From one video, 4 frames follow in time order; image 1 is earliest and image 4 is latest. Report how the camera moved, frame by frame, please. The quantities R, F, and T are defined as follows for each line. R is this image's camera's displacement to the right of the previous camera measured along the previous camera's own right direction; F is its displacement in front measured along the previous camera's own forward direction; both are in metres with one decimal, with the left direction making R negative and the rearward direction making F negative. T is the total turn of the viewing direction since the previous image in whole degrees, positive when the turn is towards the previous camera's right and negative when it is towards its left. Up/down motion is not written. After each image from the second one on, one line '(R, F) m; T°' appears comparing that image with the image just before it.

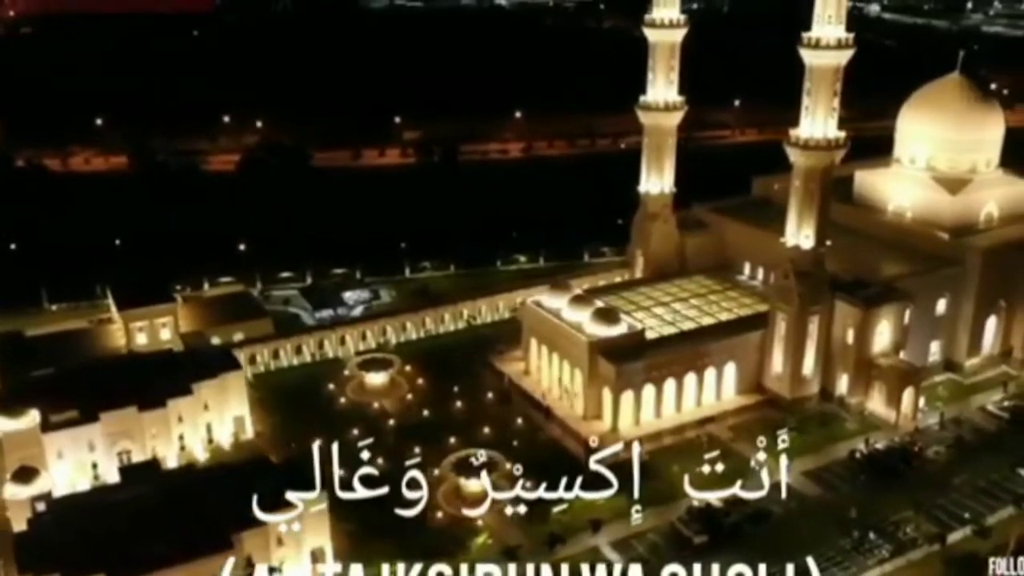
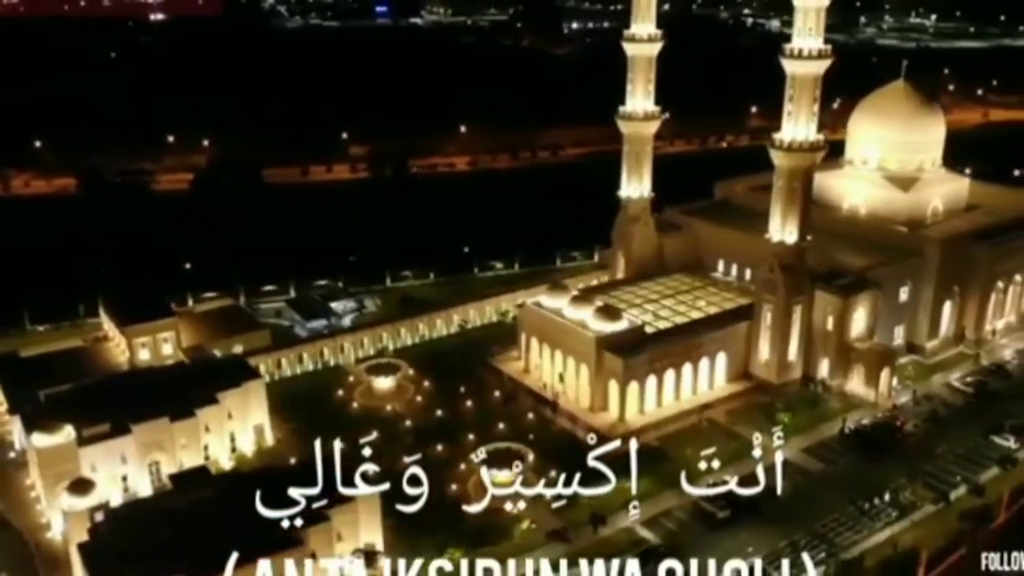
(-2.9, -1.0) m; +6°
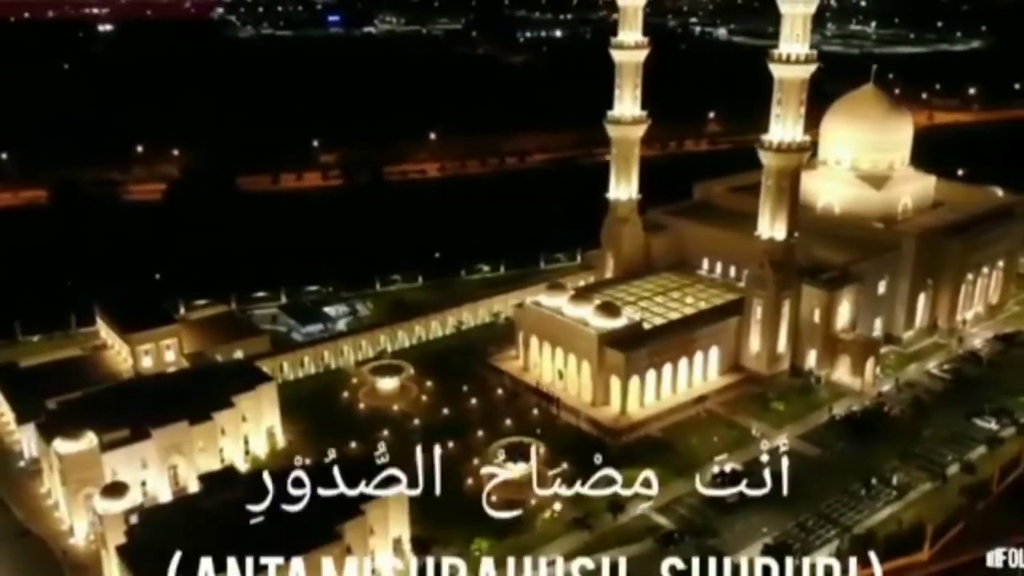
(-1.7, -0.7) m; +3°
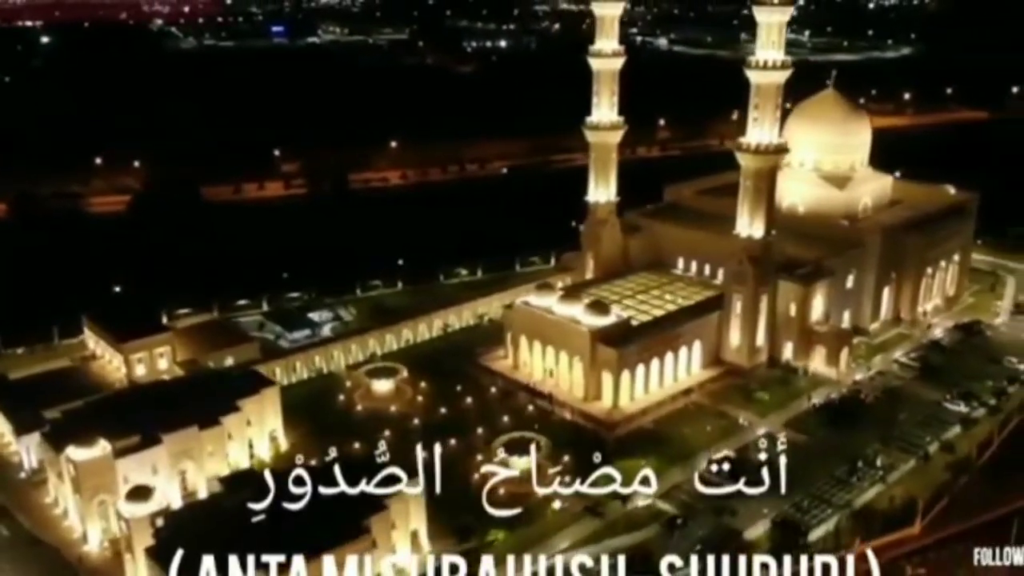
(-1.7, -0.7) m; +4°
